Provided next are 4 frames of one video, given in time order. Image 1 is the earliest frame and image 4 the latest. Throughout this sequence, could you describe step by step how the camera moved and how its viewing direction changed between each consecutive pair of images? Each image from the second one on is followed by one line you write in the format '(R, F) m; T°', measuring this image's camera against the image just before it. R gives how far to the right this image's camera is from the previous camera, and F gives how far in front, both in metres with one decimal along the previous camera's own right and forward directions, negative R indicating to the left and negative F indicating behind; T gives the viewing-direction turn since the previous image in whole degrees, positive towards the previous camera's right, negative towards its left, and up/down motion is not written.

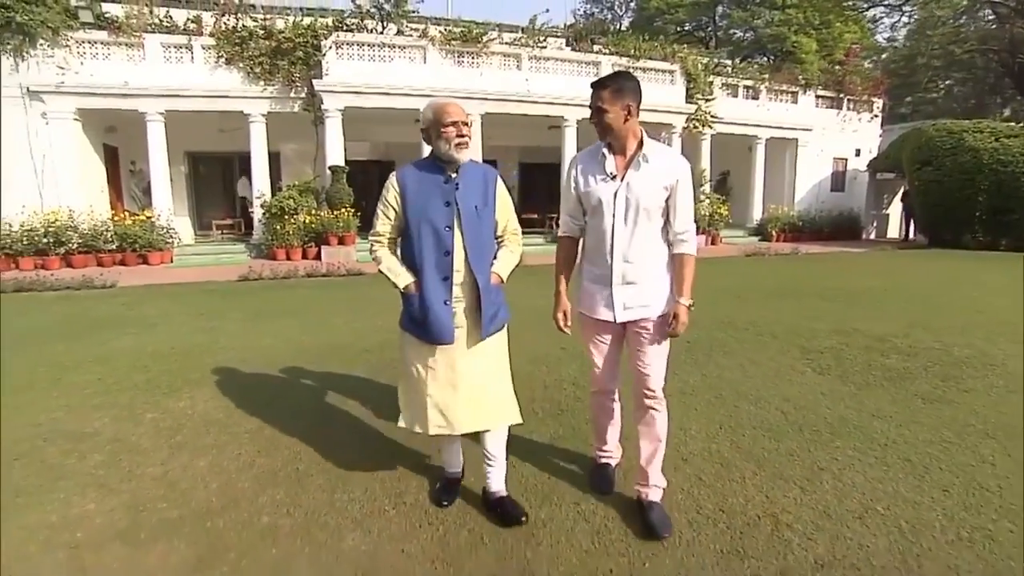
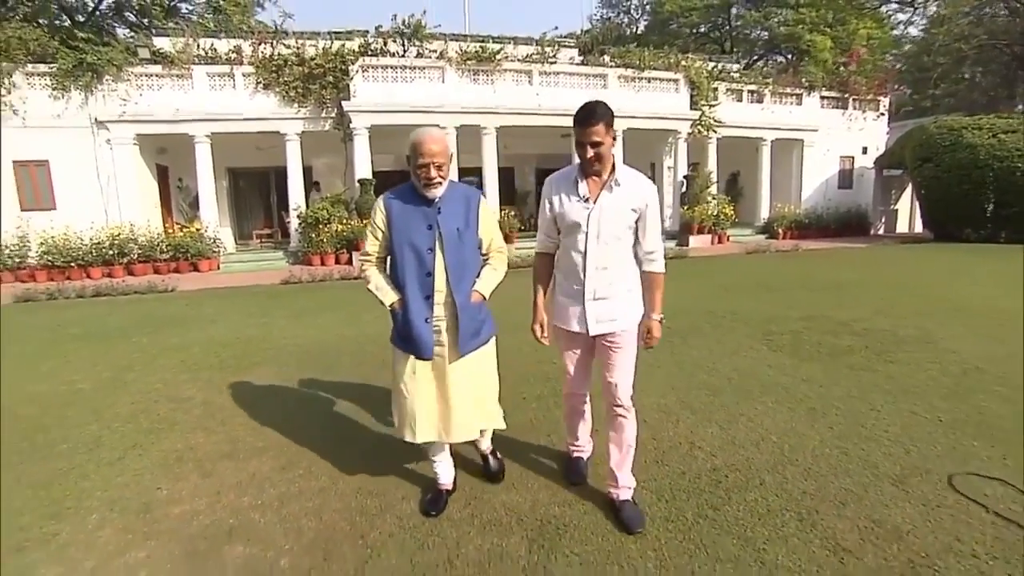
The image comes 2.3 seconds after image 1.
(+0.2, -0.9) m; -3°
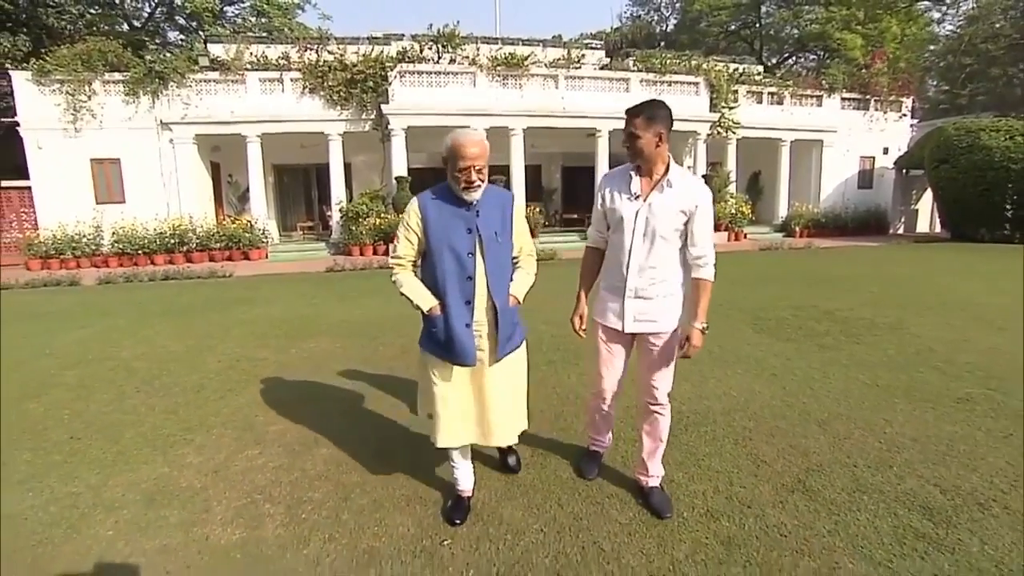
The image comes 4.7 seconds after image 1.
(+0.1, -0.8) m; -3°
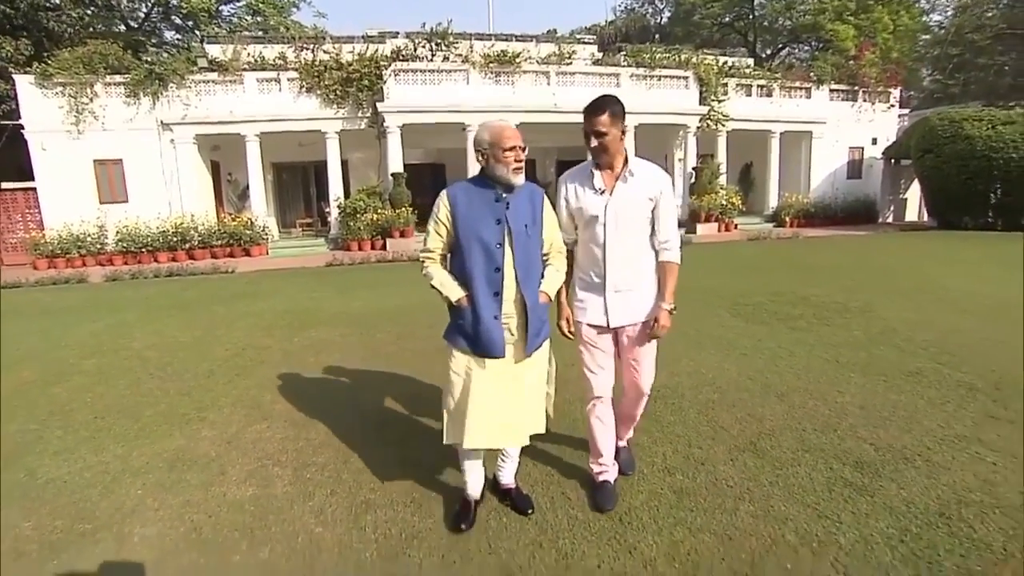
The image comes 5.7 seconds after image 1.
(+0.1, -0.3) m; 0°
